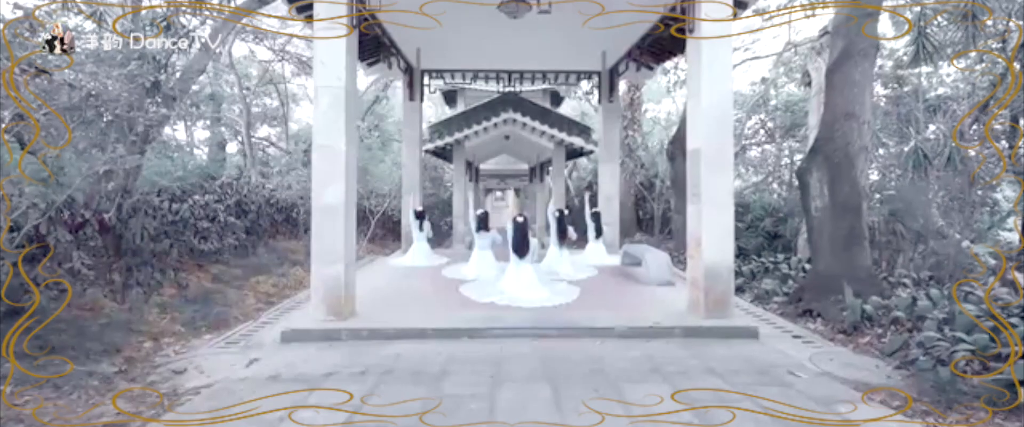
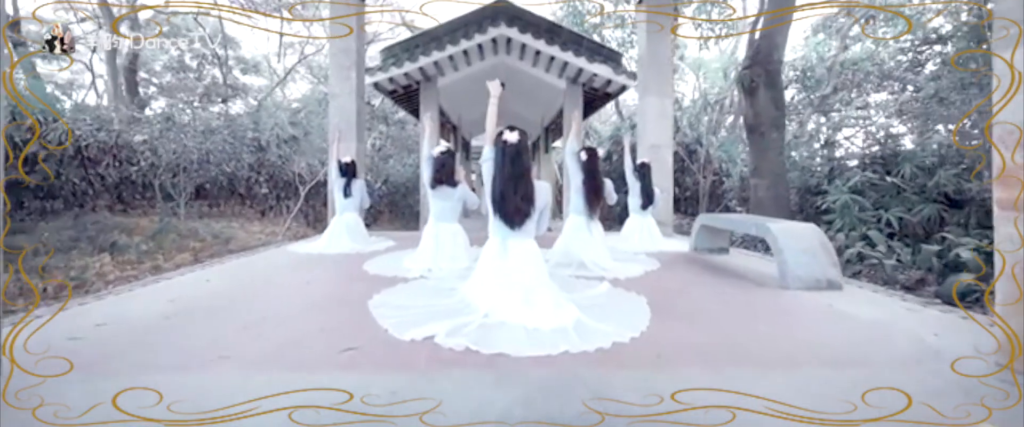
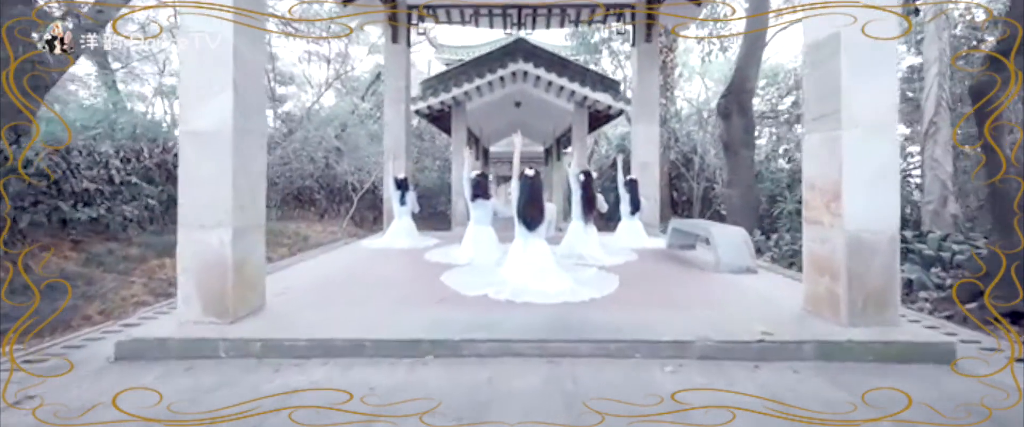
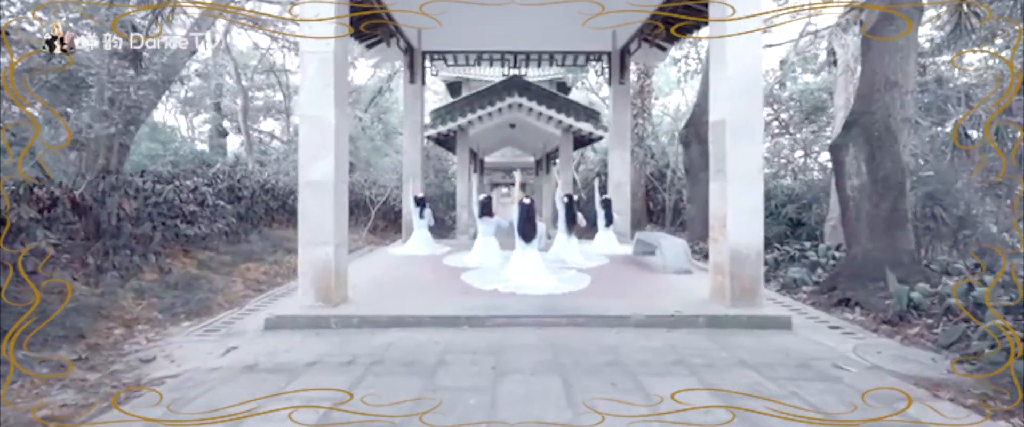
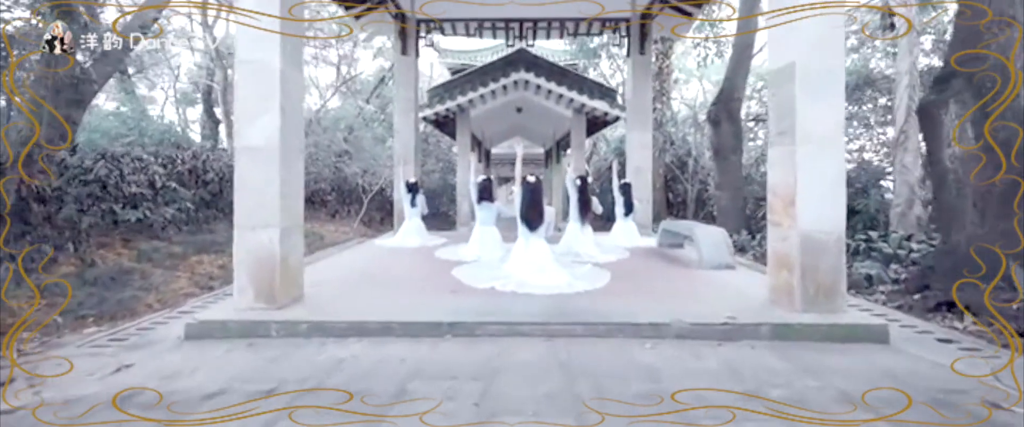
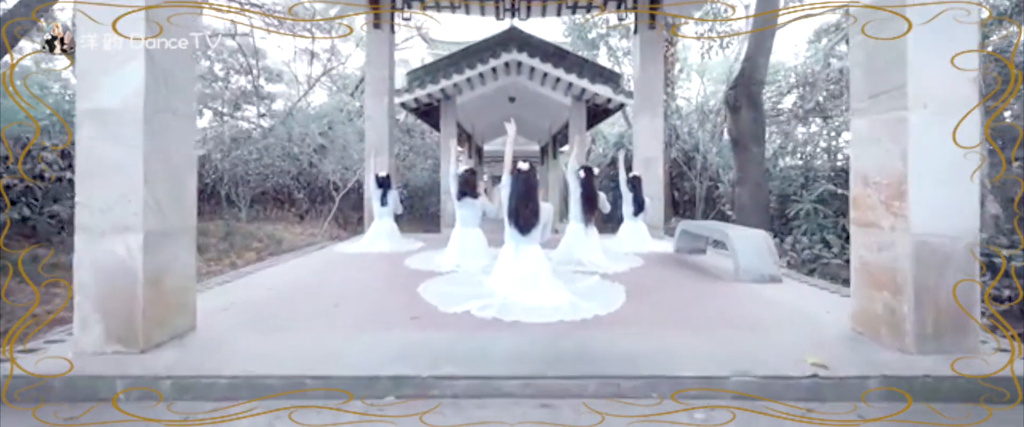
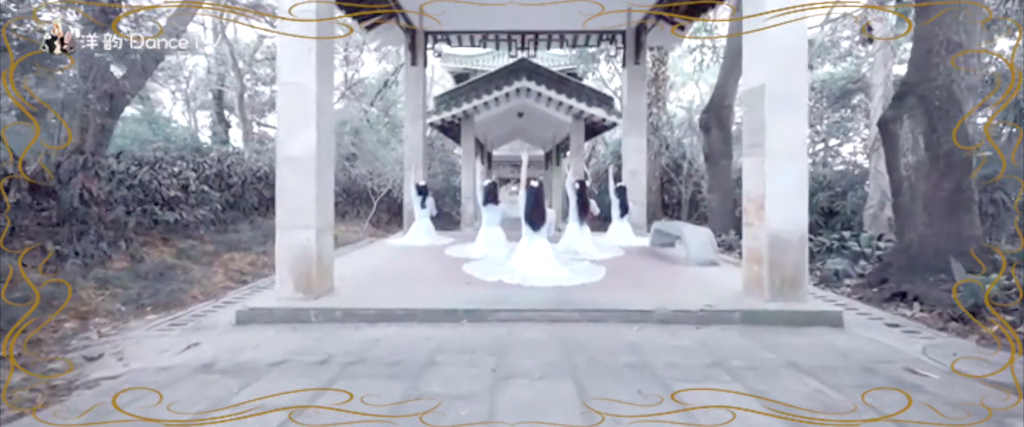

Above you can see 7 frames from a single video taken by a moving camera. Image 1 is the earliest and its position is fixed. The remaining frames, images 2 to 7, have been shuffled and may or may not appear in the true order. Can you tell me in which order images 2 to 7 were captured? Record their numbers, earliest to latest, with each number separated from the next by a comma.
4, 7, 5, 3, 6, 2
